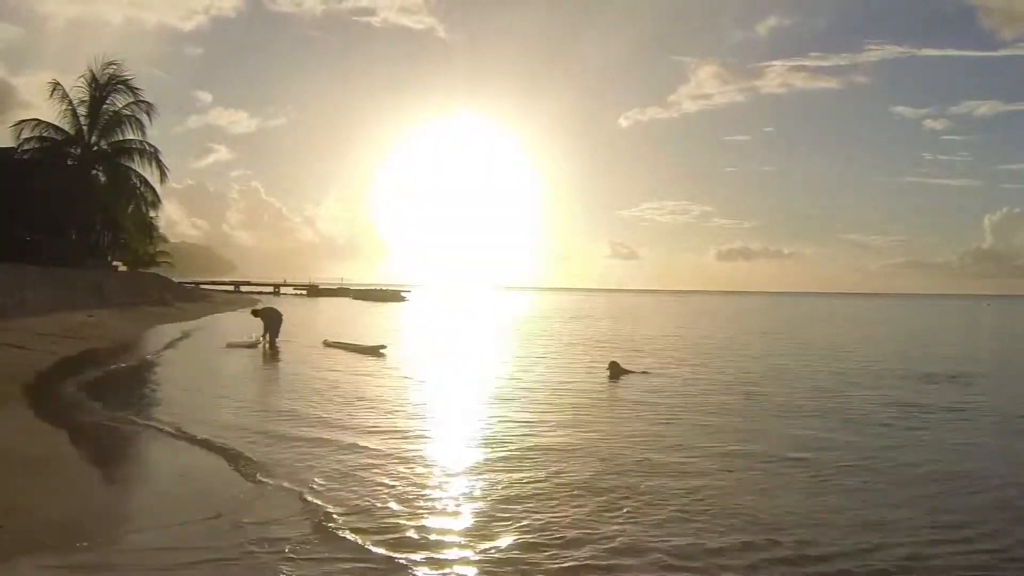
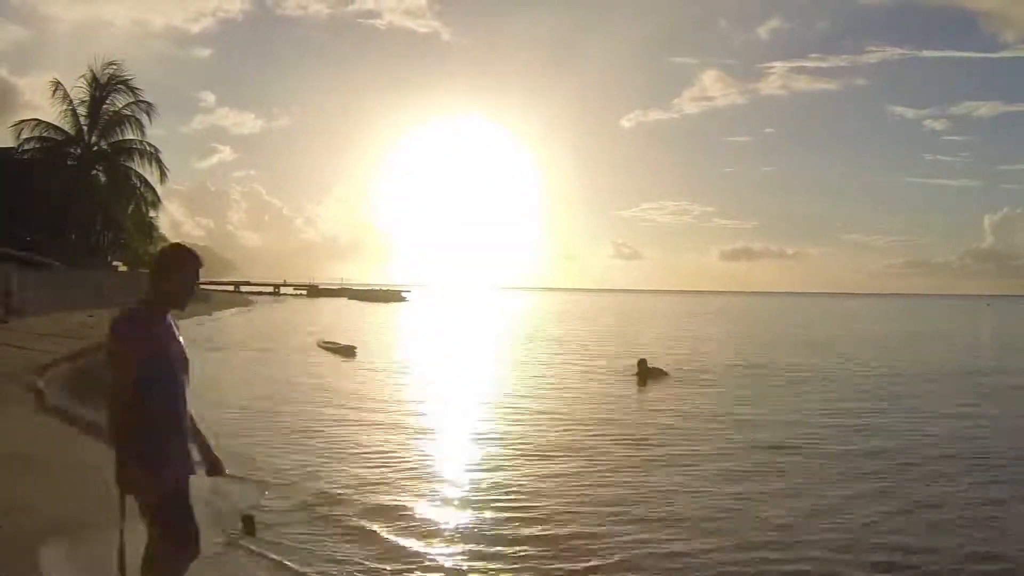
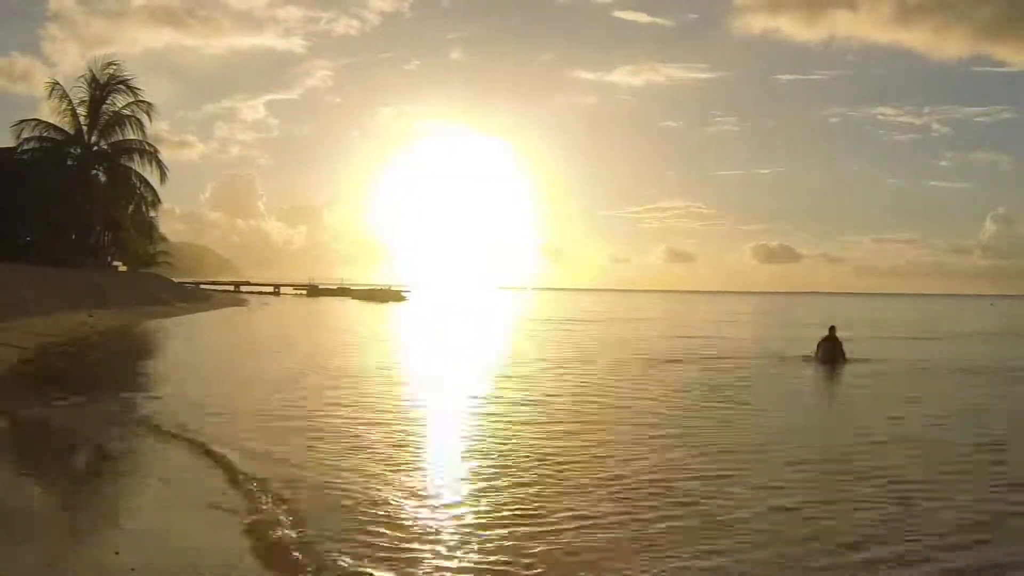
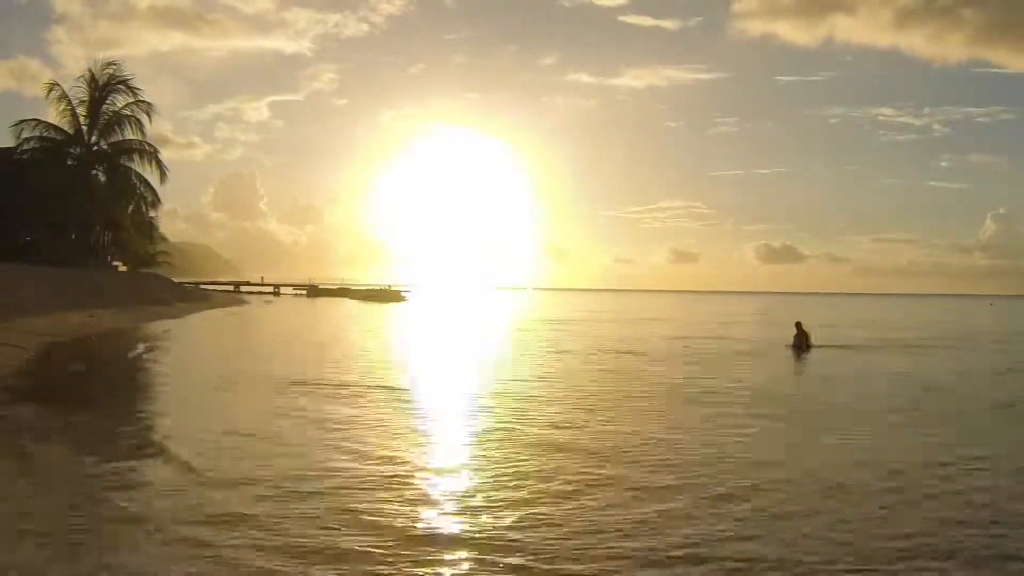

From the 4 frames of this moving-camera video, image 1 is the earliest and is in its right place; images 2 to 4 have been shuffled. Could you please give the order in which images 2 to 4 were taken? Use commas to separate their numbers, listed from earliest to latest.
2, 3, 4
